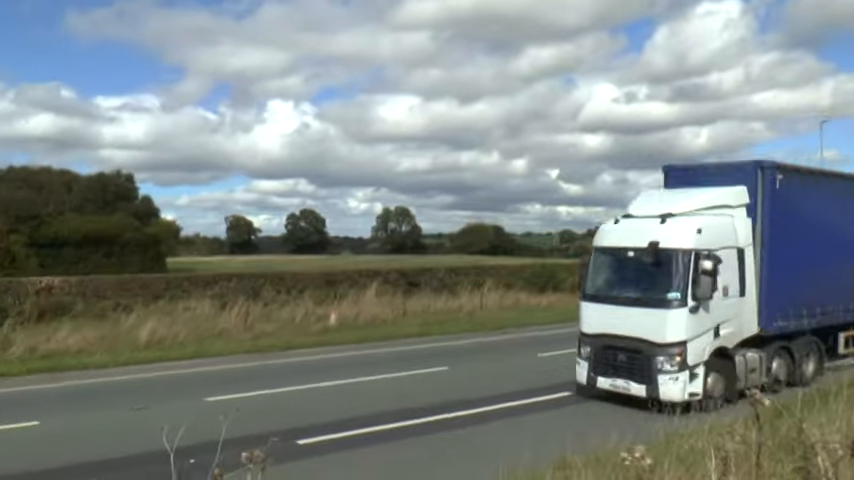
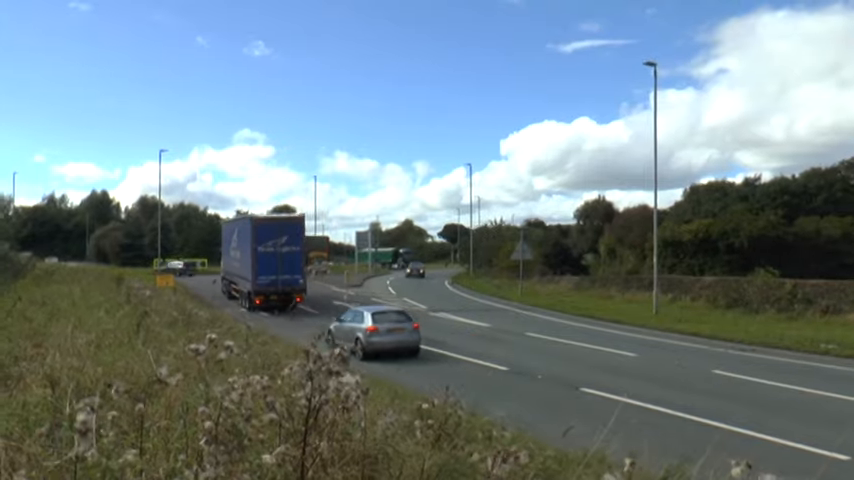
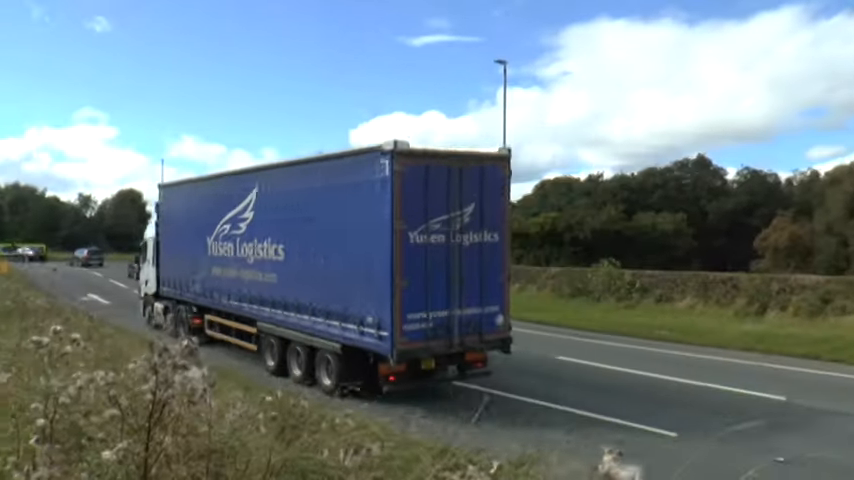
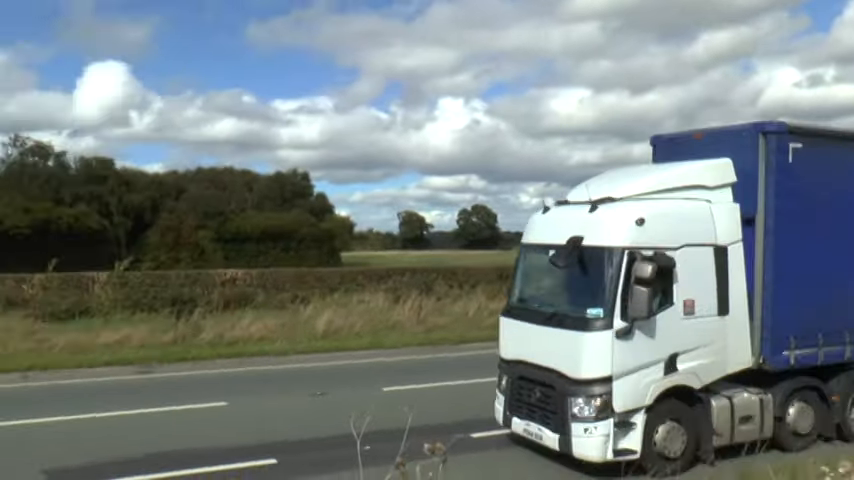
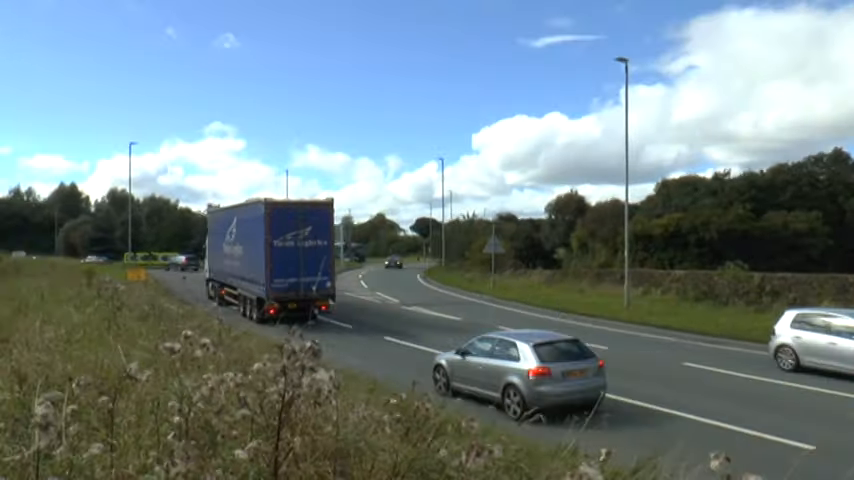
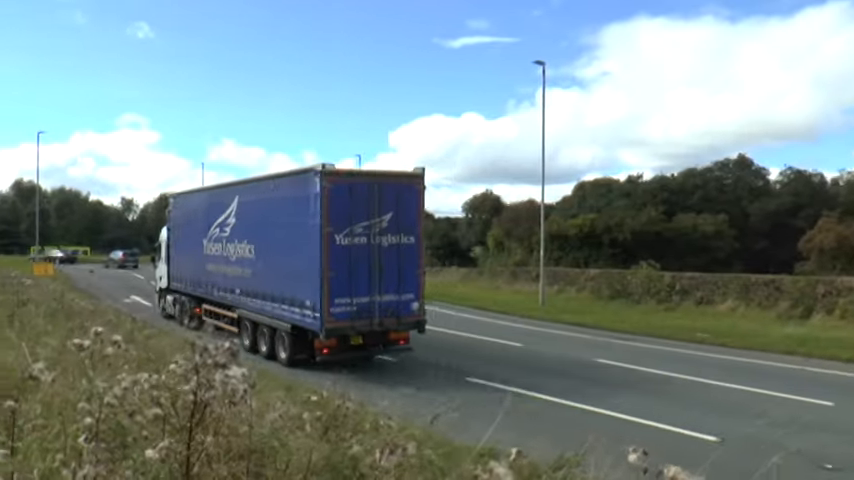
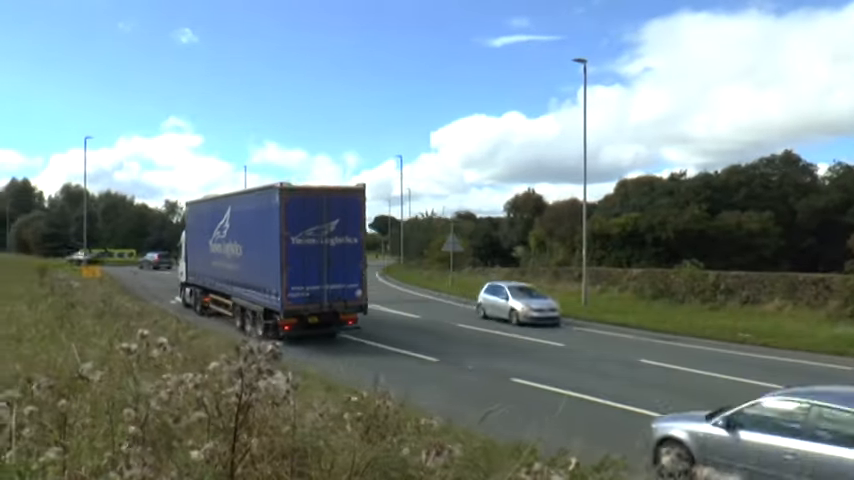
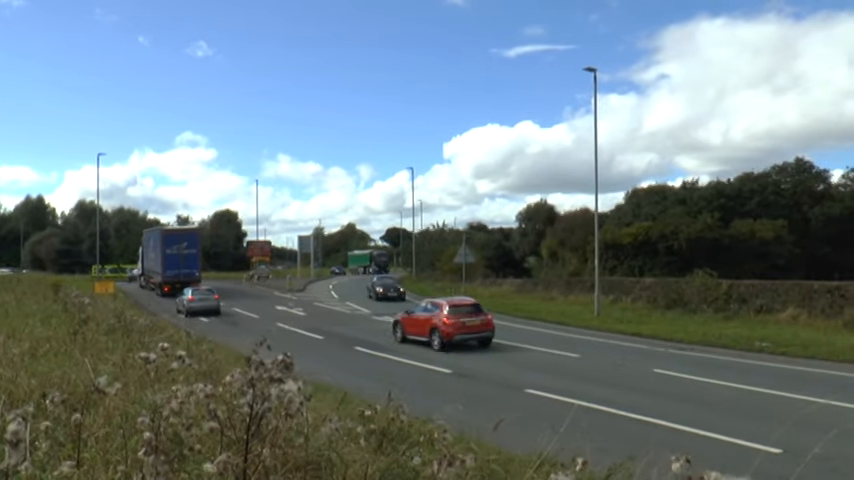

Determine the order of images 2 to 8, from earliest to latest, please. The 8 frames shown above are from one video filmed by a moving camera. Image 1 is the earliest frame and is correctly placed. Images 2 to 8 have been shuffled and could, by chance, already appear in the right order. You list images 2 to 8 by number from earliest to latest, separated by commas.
4, 3, 6, 7, 5, 2, 8
